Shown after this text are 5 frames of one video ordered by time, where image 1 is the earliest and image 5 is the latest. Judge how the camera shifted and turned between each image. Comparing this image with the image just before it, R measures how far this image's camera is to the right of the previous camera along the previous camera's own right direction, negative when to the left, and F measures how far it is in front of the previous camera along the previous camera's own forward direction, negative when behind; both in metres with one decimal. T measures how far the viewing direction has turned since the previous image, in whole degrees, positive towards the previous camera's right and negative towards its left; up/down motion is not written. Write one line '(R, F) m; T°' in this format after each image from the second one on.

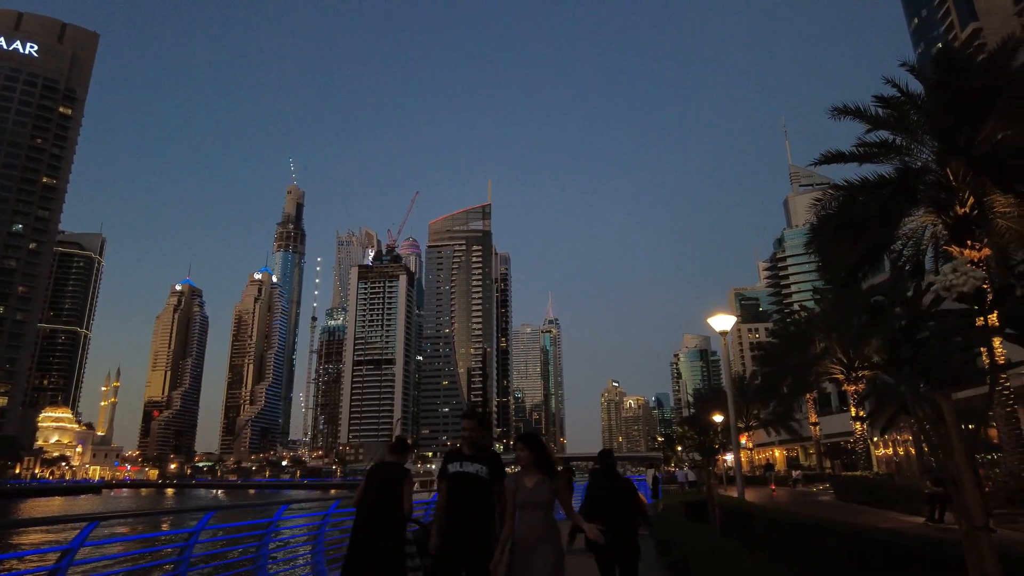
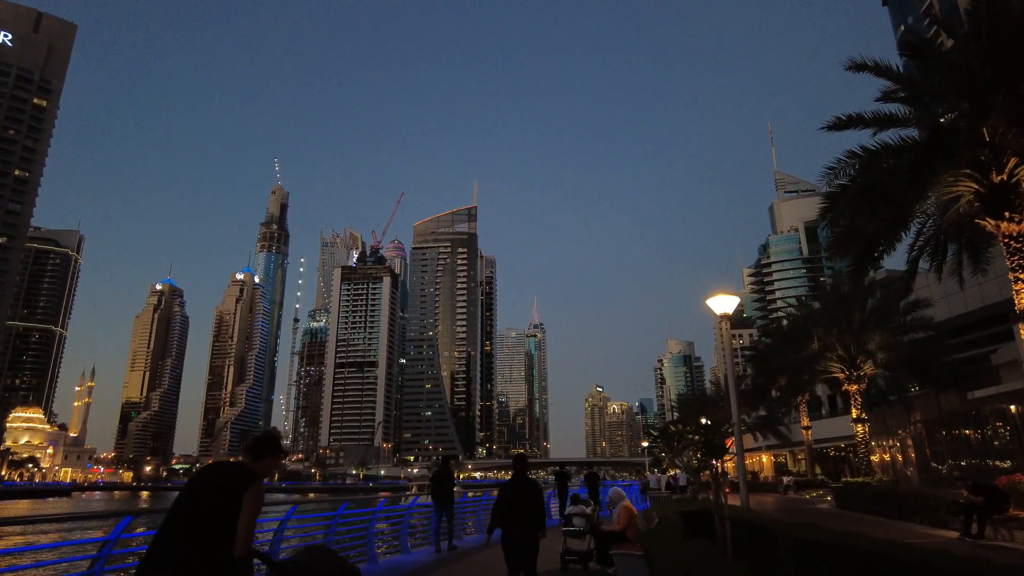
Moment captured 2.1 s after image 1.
(+0.3, +1.8) m; +1°
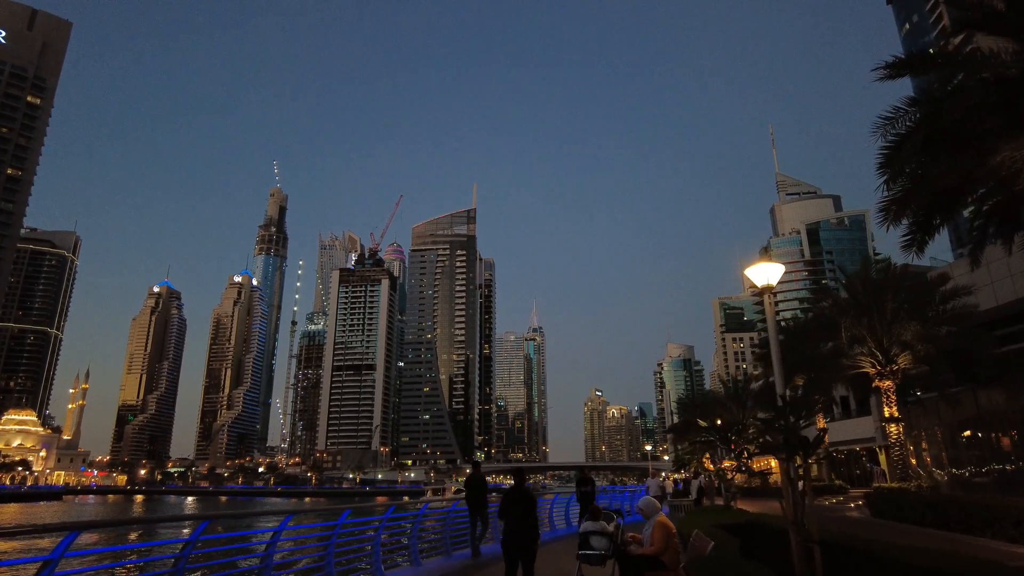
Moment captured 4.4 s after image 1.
(0.0, +1.9) m; 0°
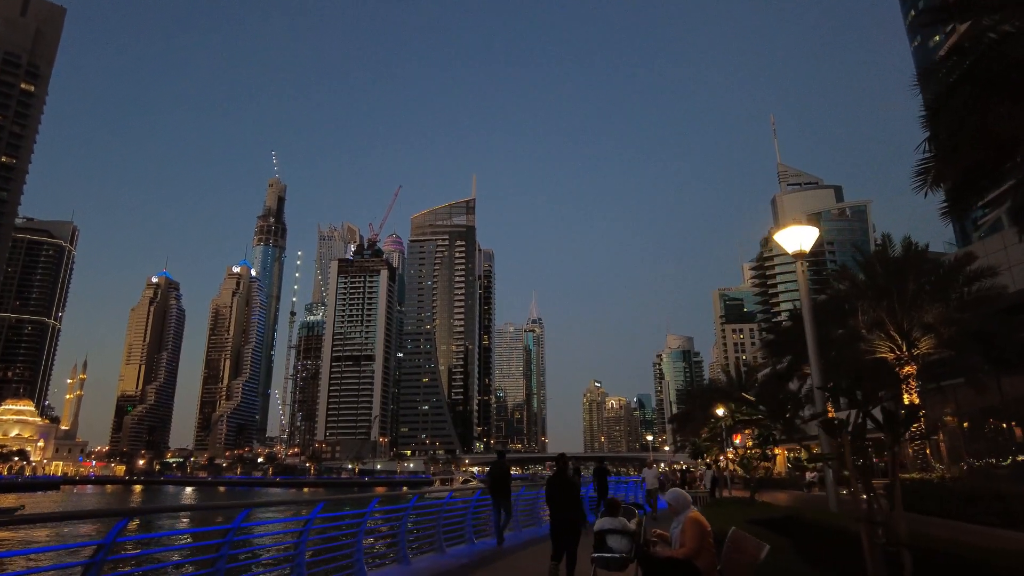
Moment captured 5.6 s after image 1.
(0.0, +1.0) m; 0°
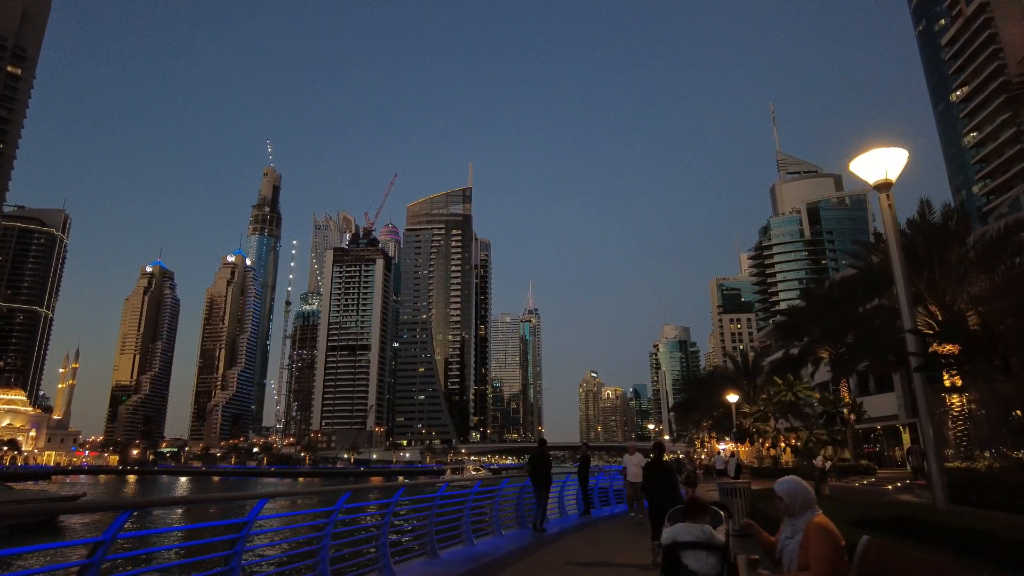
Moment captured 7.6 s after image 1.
(-0.1, +1.7) m; 0°
